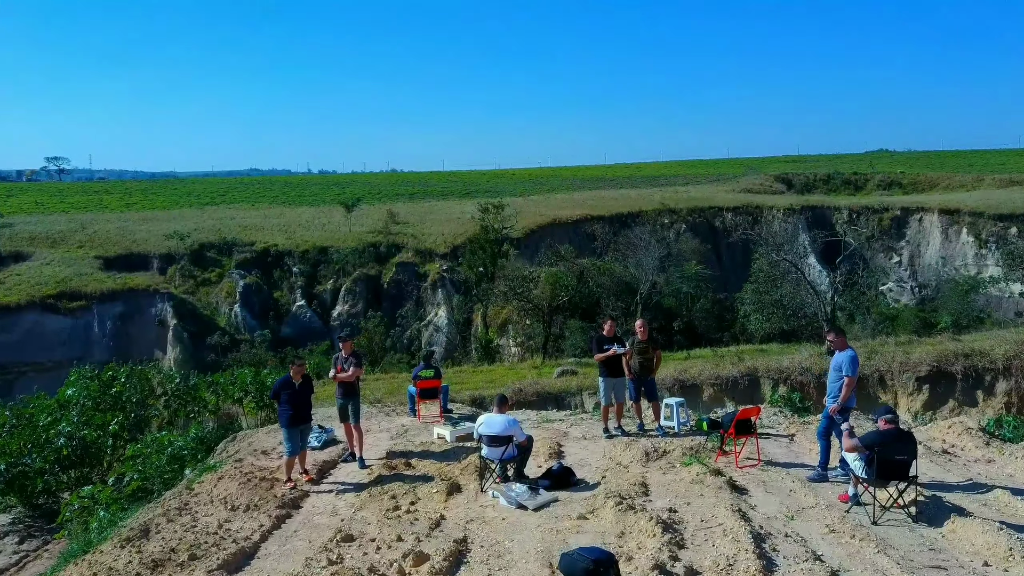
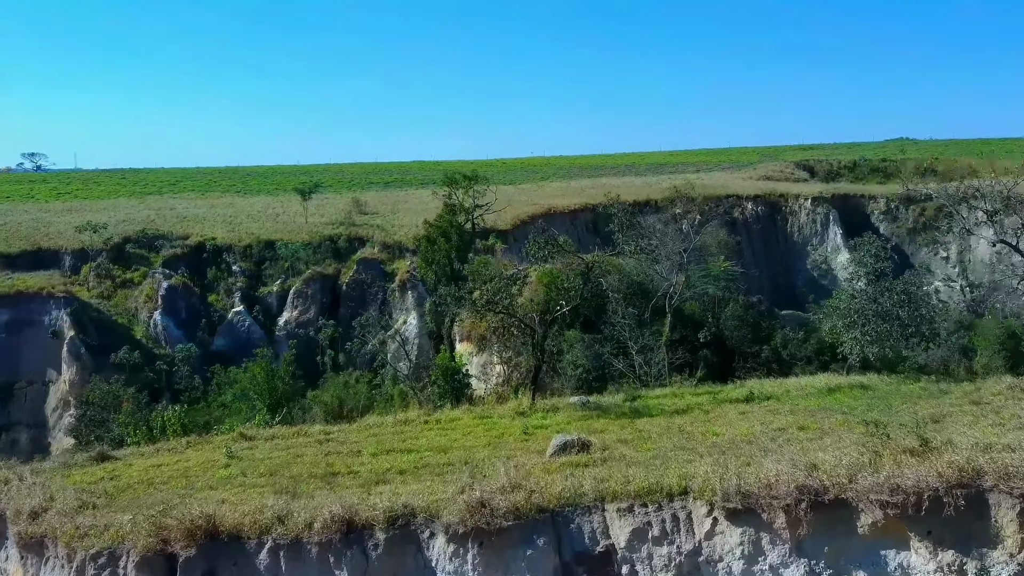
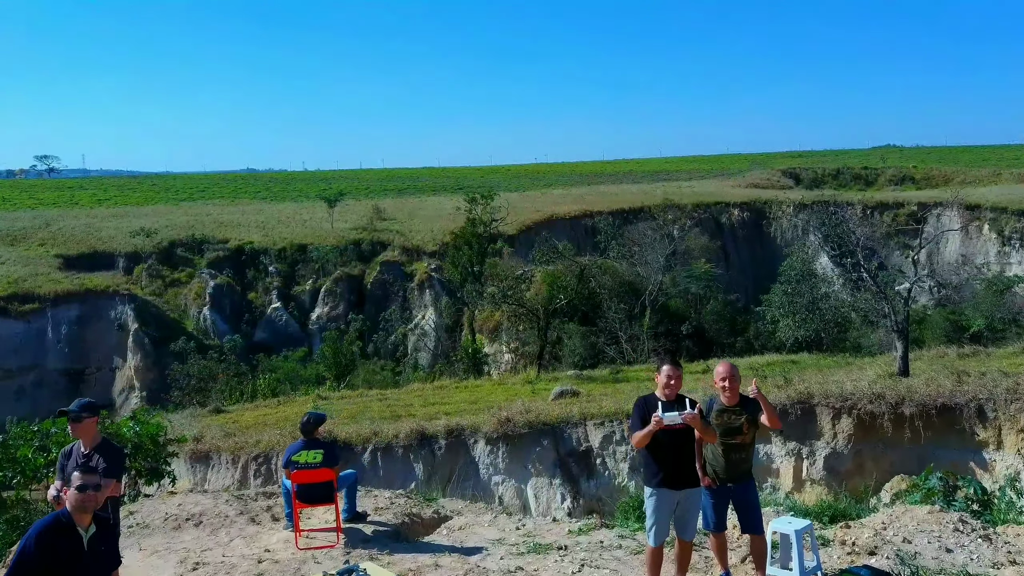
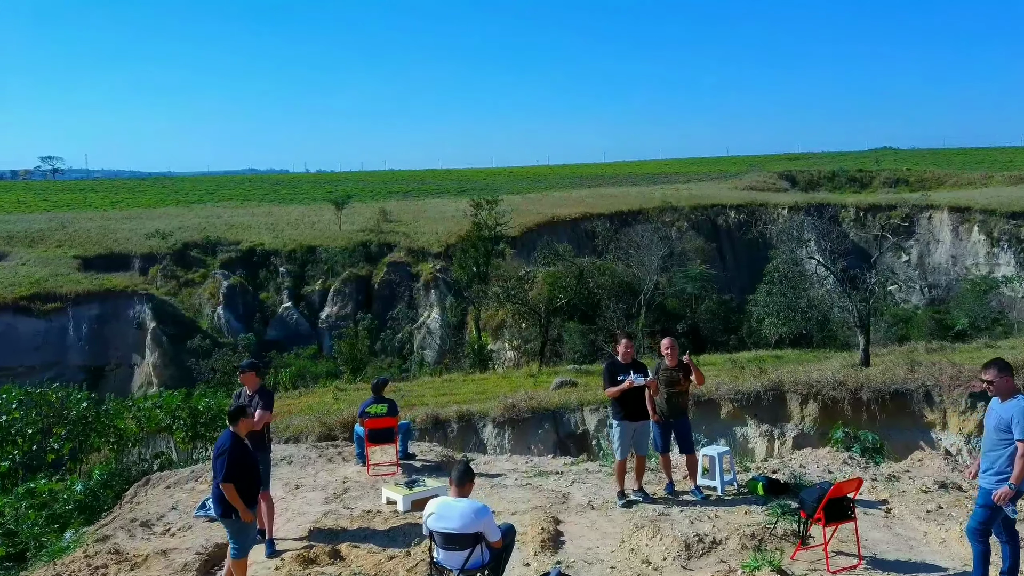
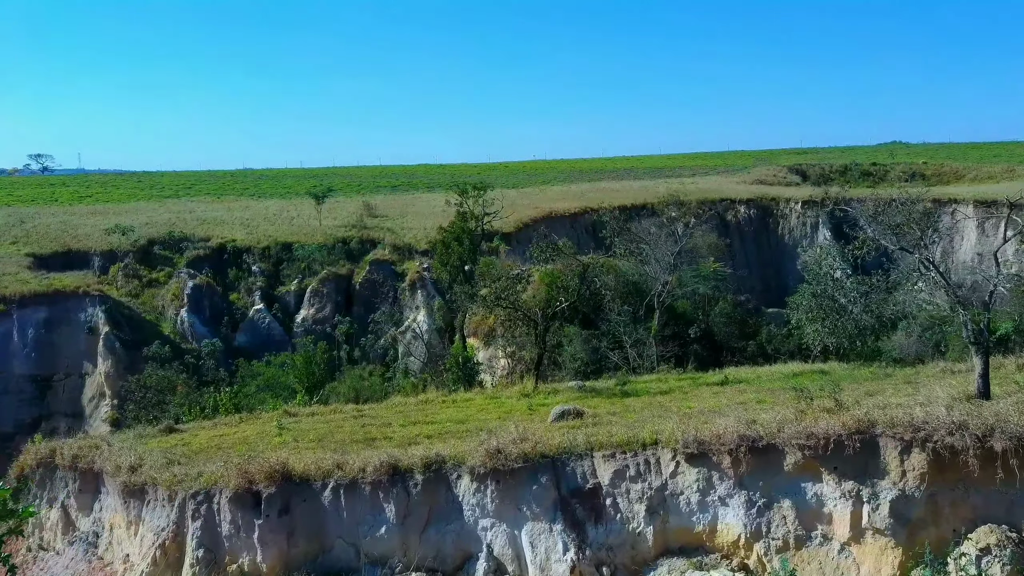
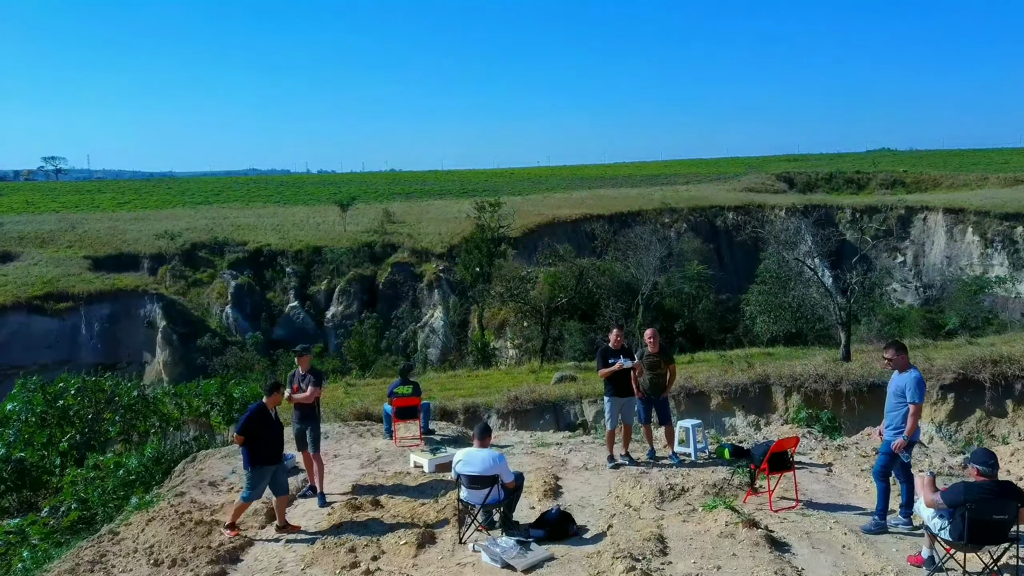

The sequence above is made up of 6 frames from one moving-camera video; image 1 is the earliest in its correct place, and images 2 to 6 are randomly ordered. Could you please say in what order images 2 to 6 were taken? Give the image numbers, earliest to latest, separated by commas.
6, 4, 3, 5, 2
